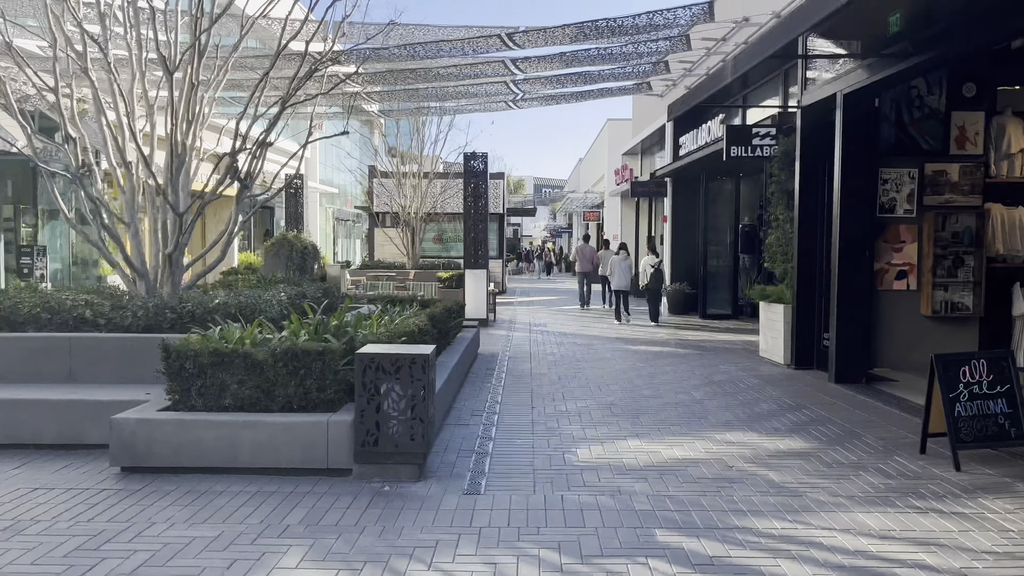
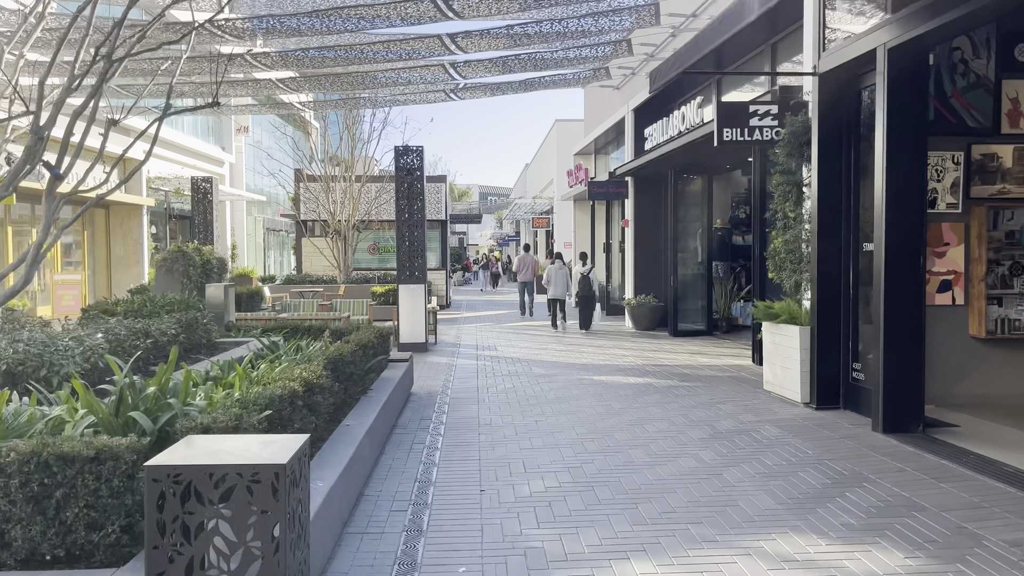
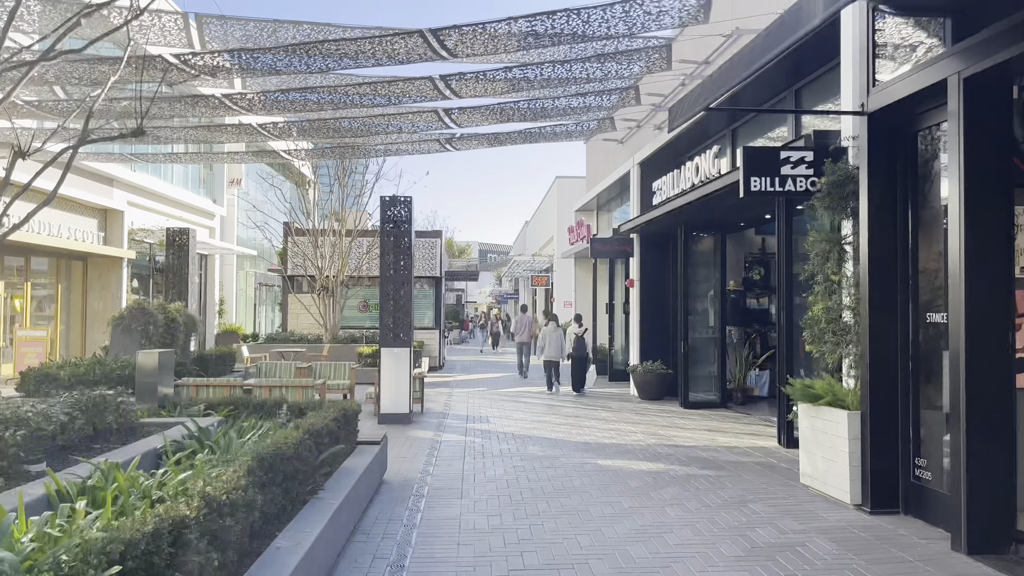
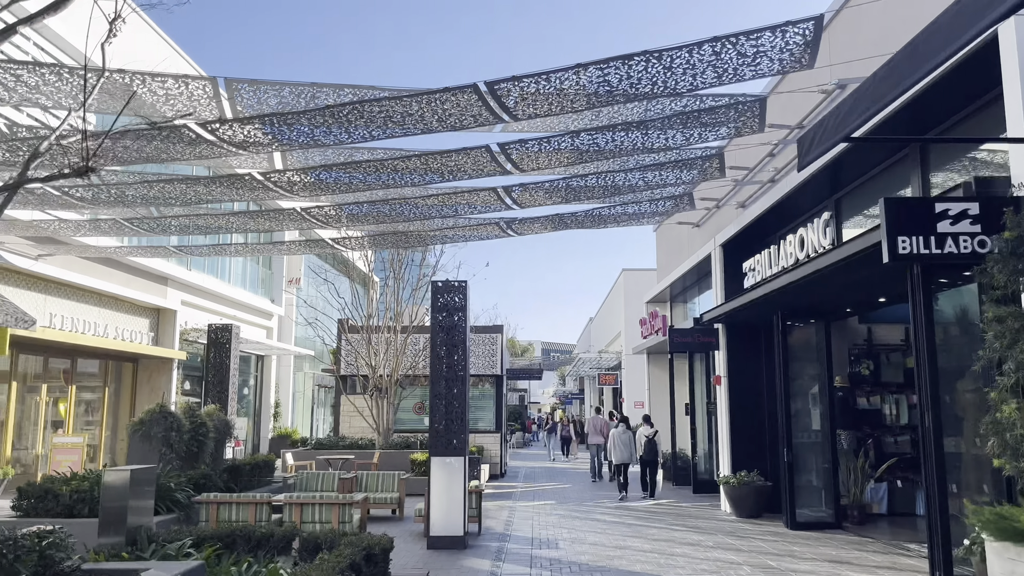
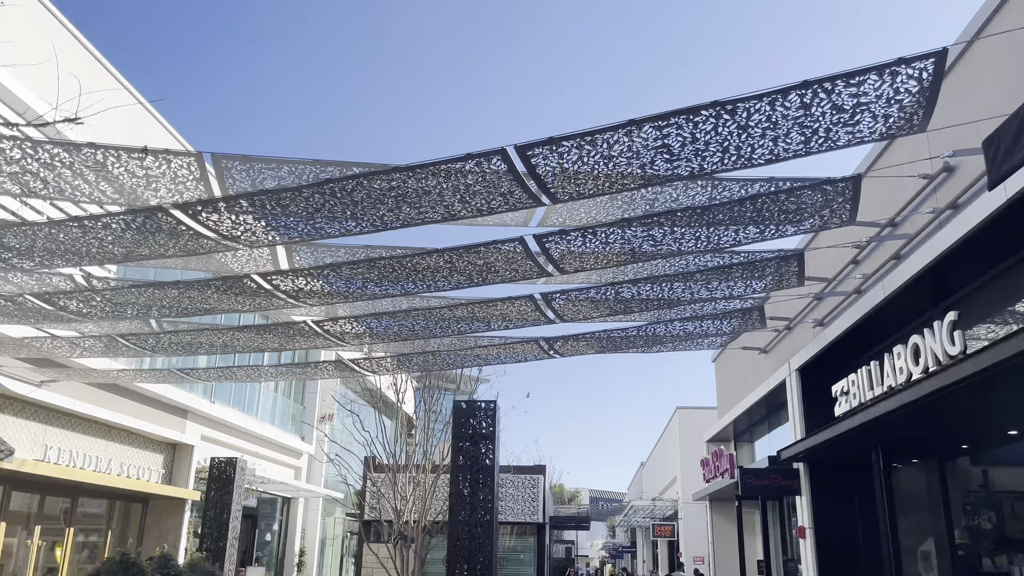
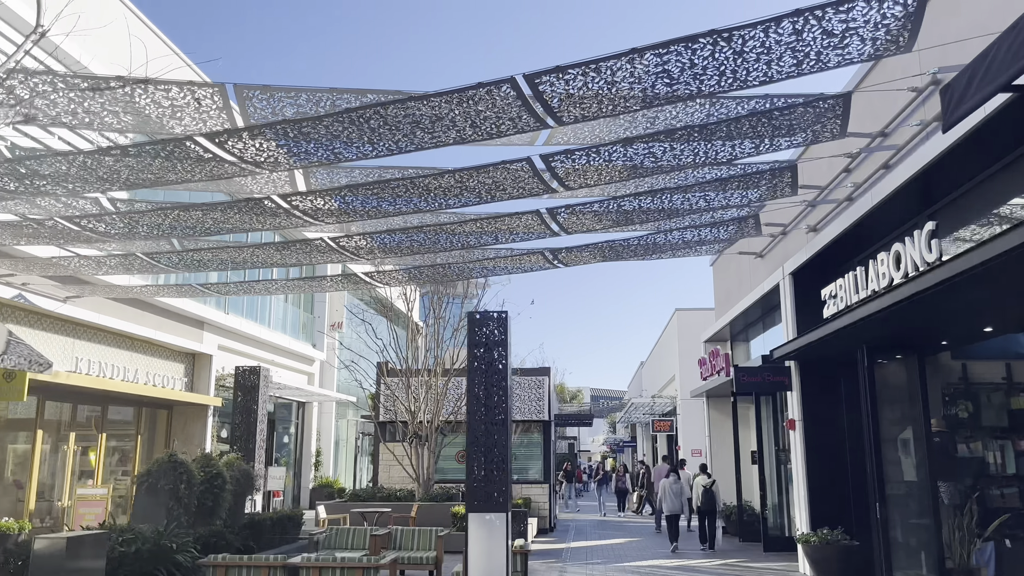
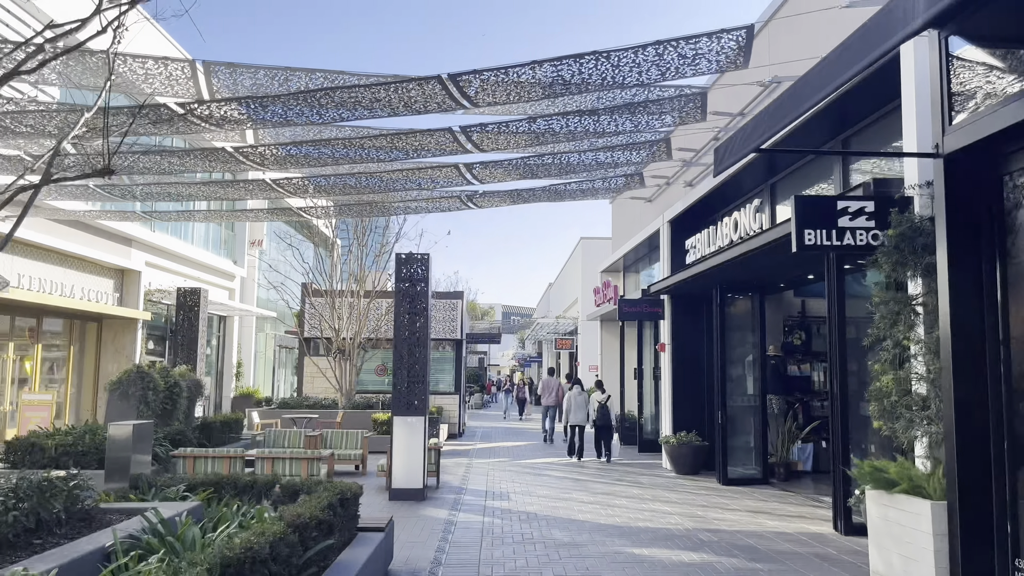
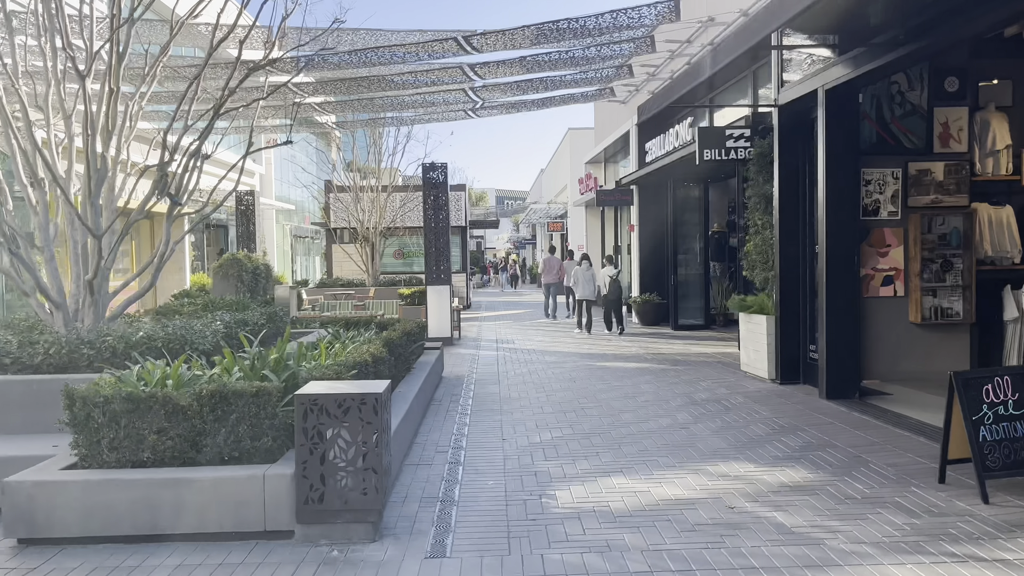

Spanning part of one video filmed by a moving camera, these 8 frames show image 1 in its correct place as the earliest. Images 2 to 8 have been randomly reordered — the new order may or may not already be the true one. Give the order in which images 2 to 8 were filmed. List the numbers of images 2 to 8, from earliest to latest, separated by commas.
8, 2, 3, 7, 4, 6, 5
